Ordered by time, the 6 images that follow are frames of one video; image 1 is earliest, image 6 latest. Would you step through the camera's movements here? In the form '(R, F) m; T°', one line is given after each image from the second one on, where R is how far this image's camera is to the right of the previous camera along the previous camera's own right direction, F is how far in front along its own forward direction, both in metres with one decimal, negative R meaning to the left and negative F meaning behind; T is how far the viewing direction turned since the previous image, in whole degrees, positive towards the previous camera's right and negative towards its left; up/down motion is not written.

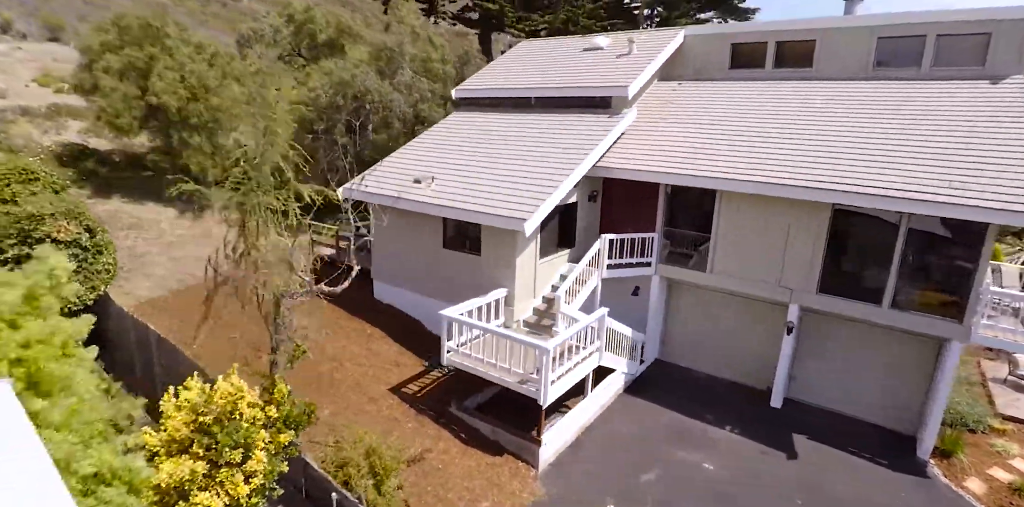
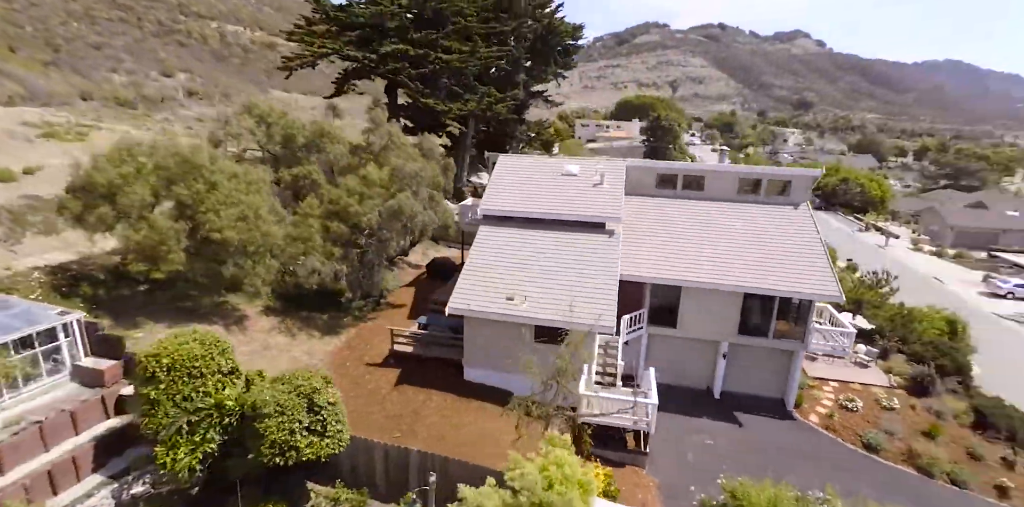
(-4.0, -2.0) m; +22°
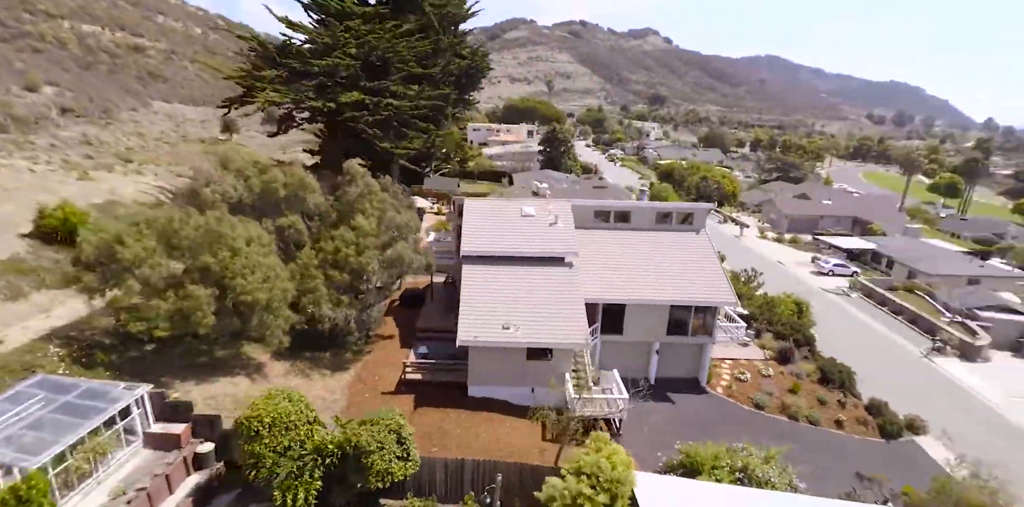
(-2.2, -1.8) m; +13°
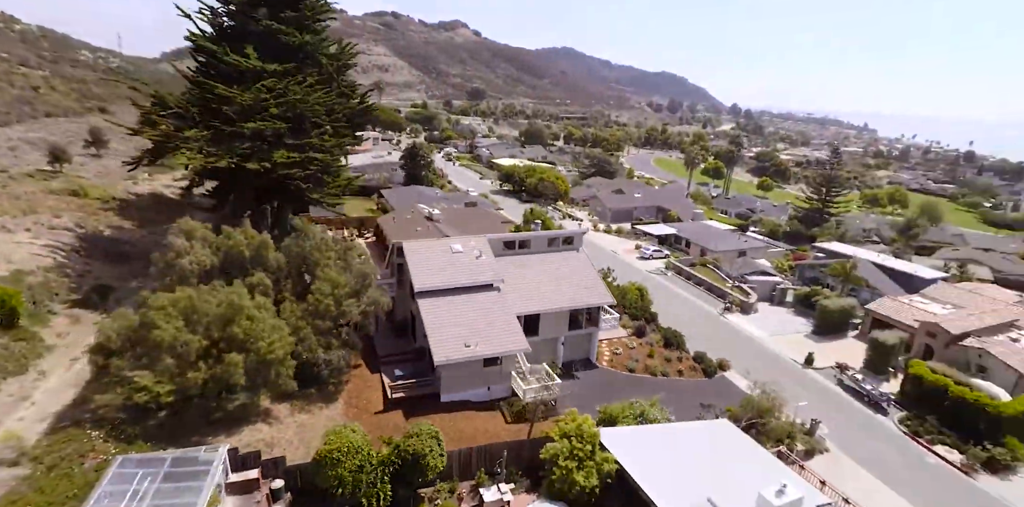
(-3.2, -2.9) m; +18°
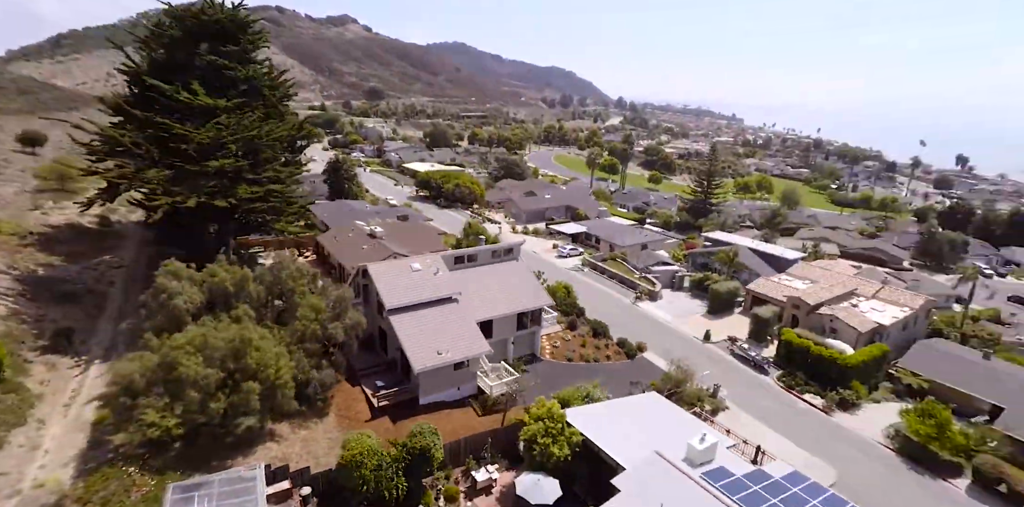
(-1.7, -2.3) m; +10°
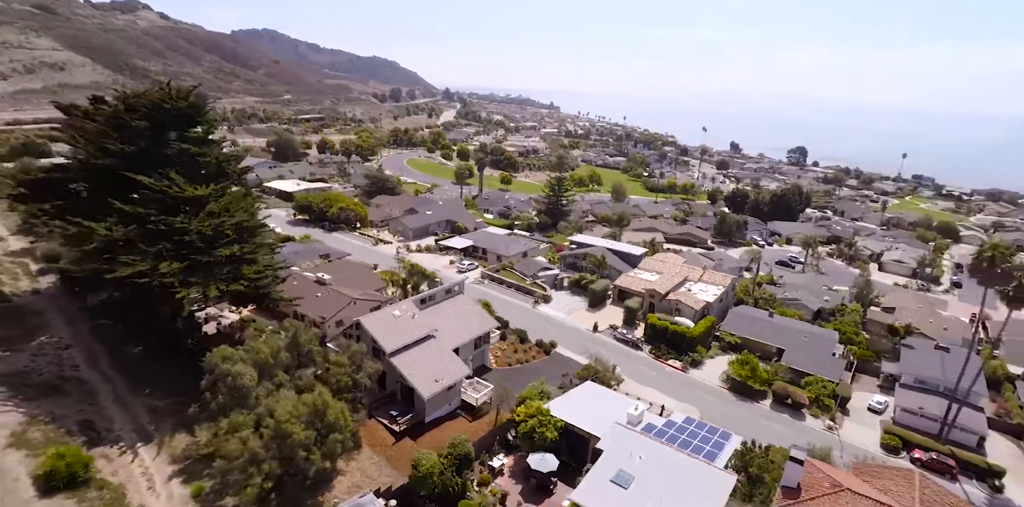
(-5.1, -4.7) m; +17°
